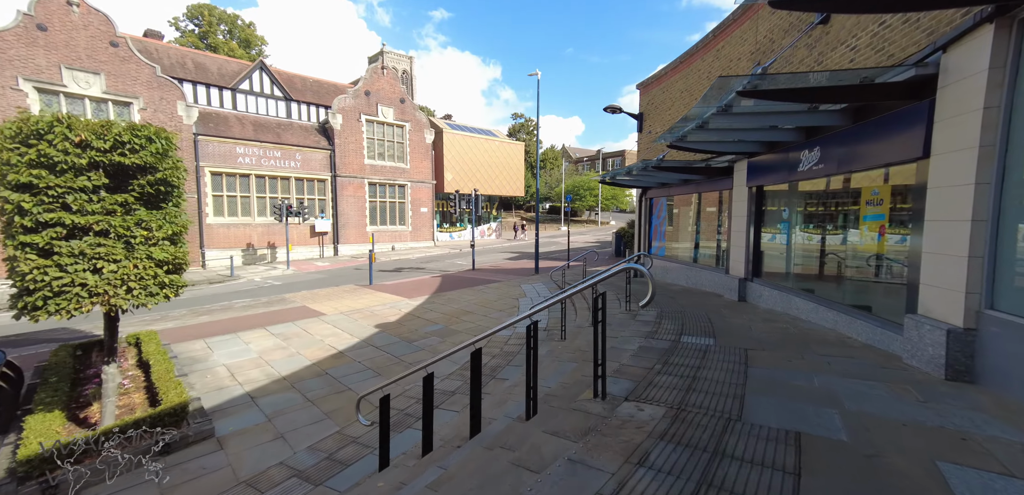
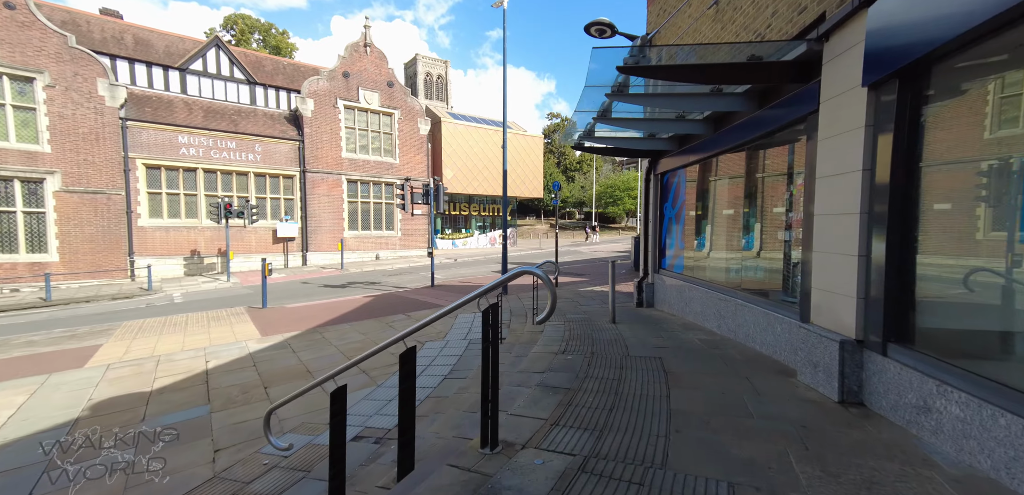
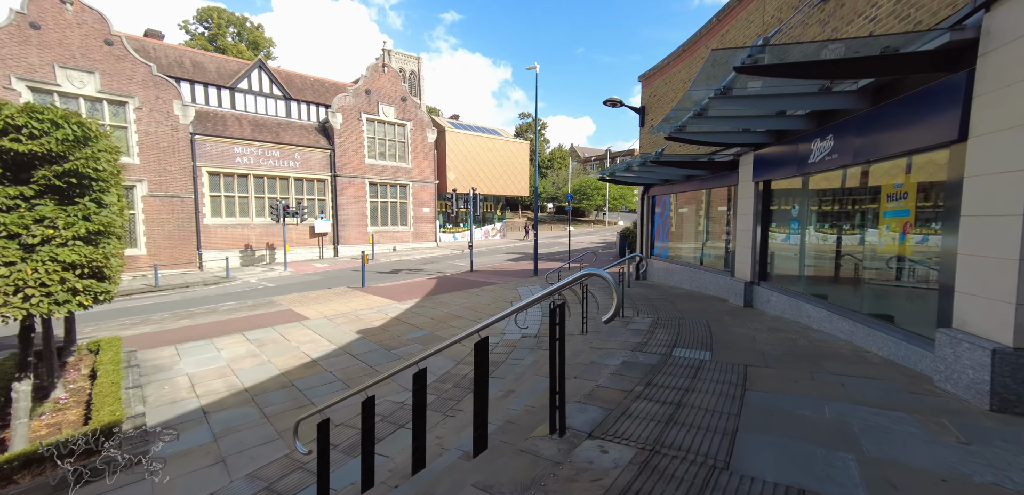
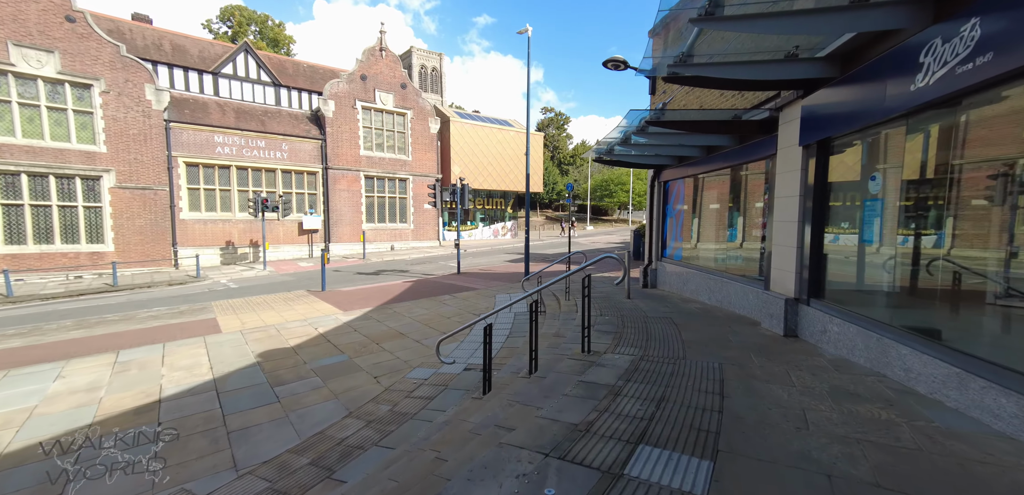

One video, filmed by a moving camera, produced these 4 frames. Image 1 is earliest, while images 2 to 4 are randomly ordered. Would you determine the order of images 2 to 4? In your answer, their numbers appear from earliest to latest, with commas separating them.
3, 4, 2
